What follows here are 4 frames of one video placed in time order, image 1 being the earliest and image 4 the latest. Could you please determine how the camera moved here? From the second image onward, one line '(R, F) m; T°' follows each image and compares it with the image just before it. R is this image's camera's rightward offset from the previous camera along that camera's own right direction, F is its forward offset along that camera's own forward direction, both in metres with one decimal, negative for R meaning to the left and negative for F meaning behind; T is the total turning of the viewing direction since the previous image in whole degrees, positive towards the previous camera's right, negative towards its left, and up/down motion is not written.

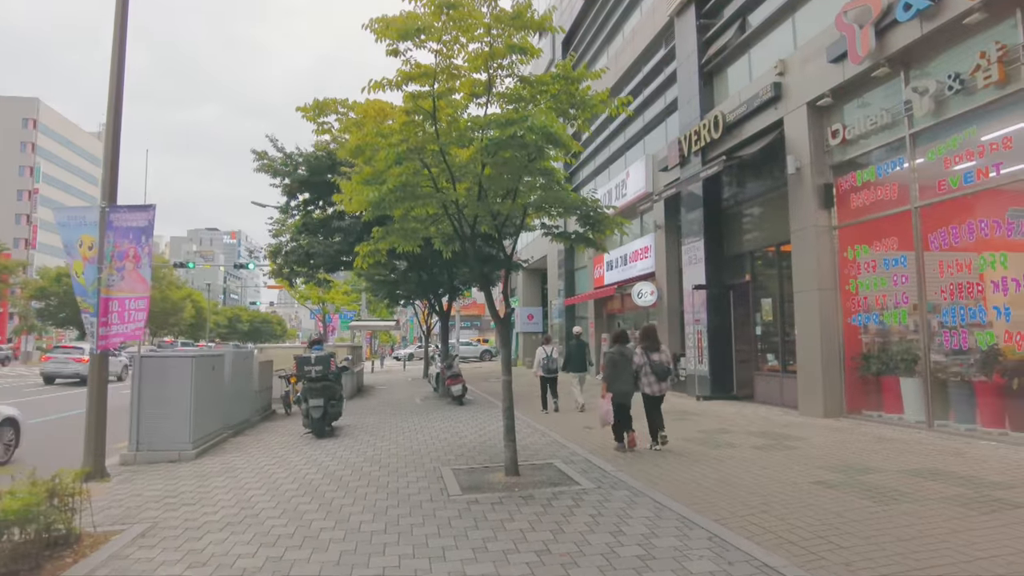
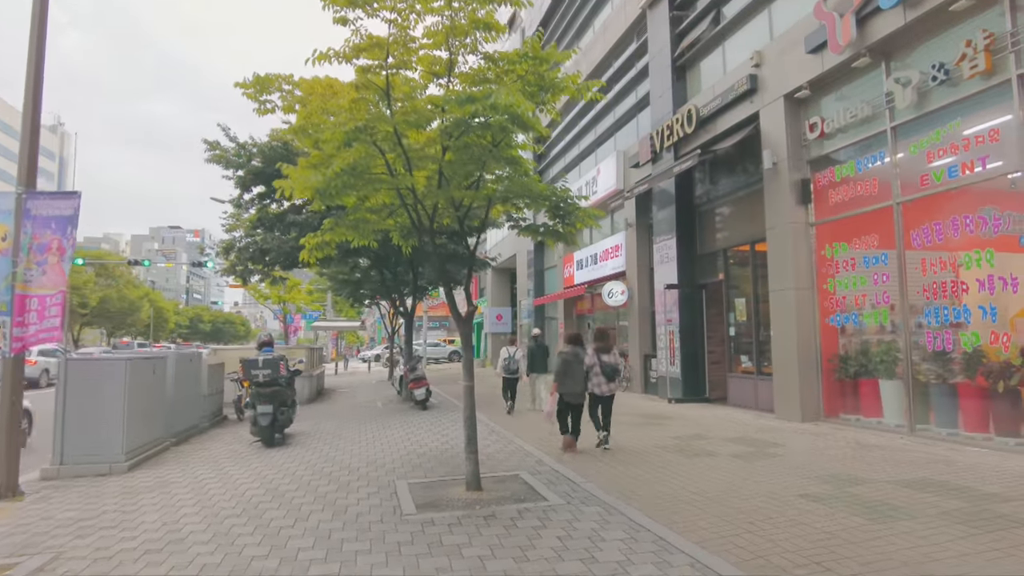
(+0.1, +0.6) m; +3°
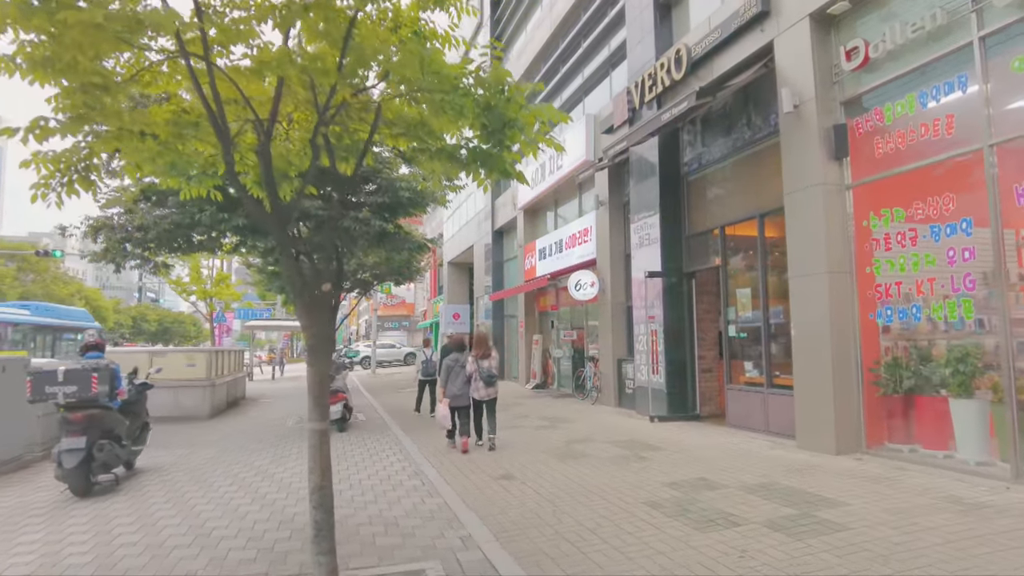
(+0.4, +2.9) m; +3°
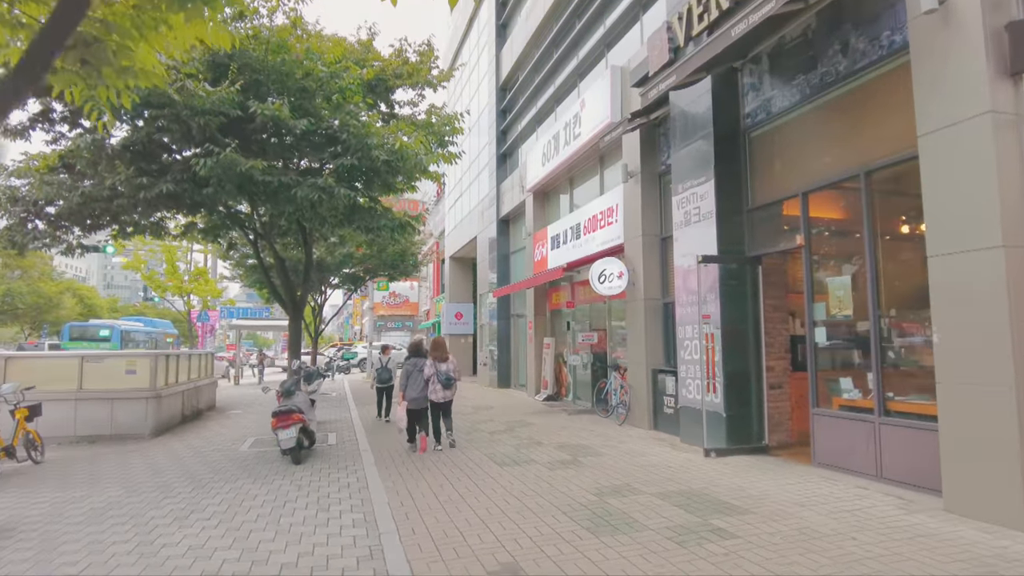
(0.0, +2.6) m; -1°
